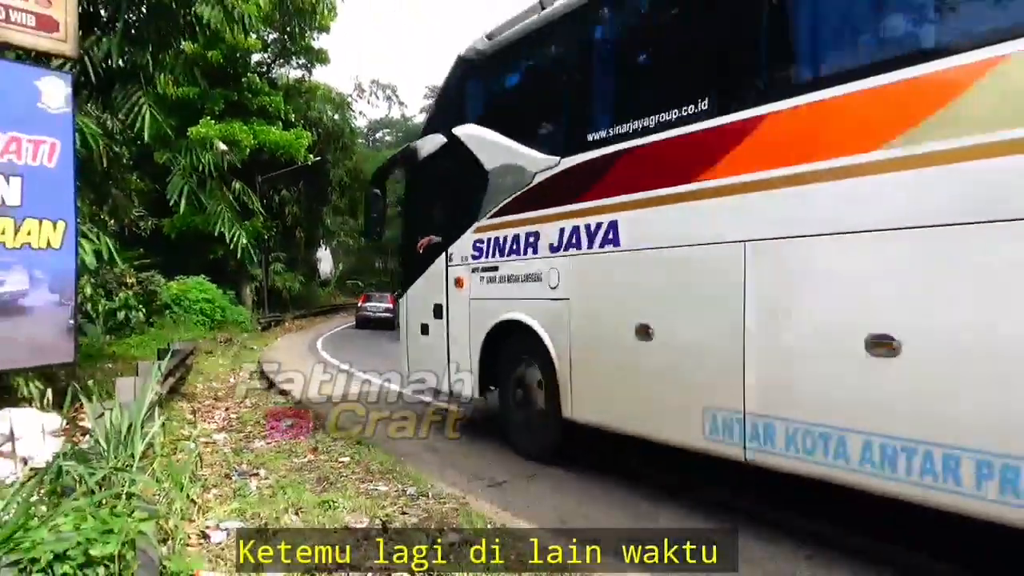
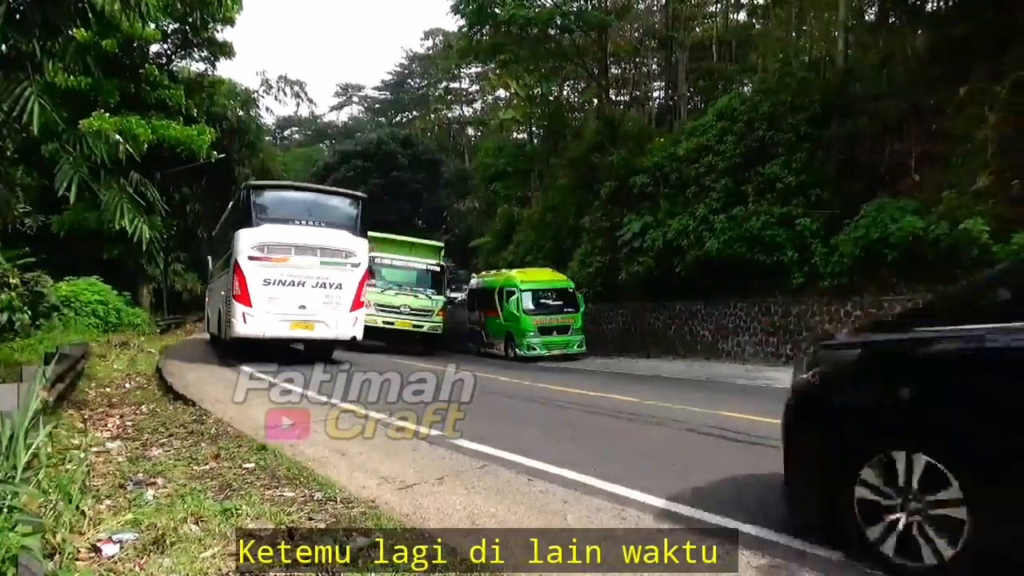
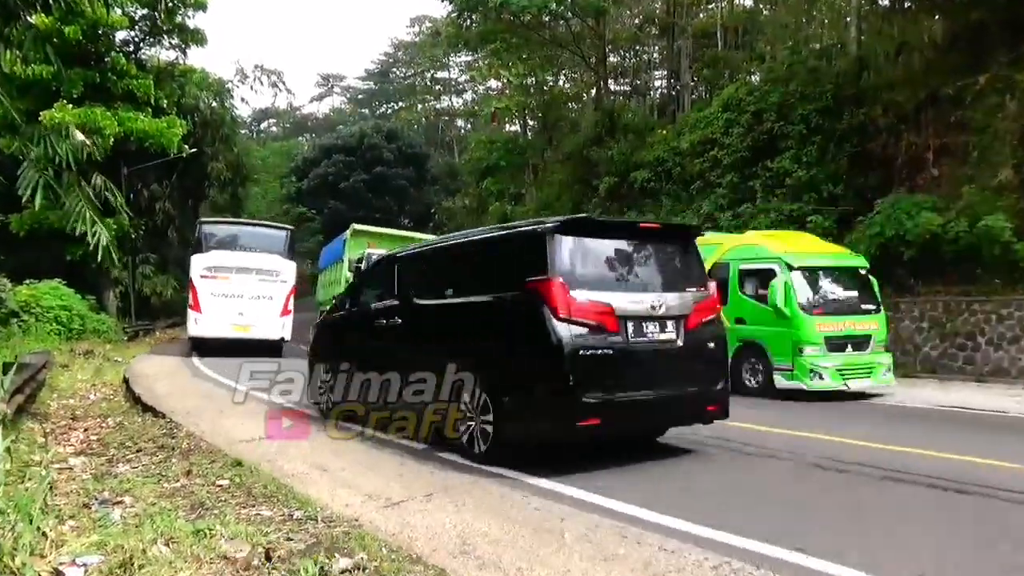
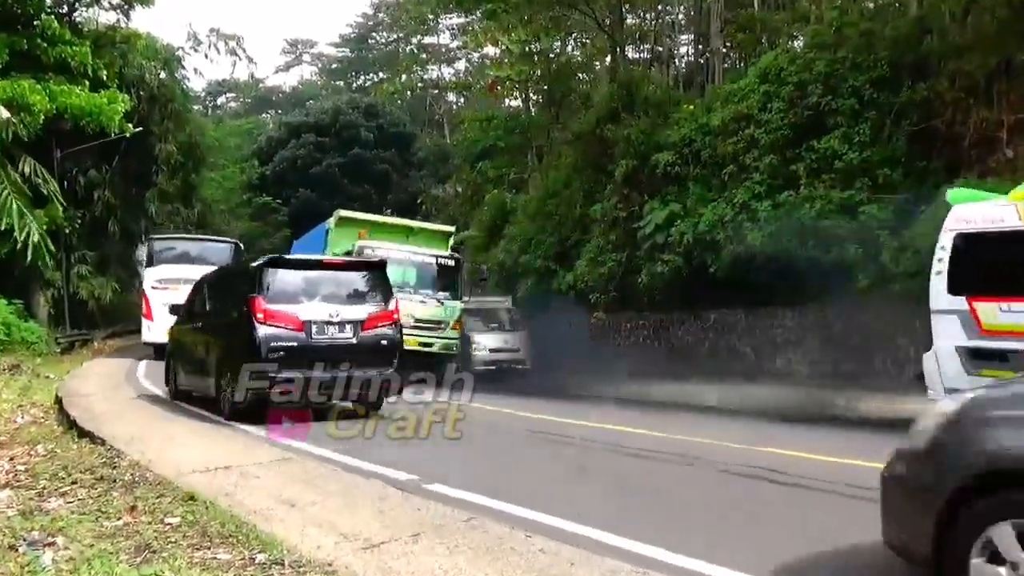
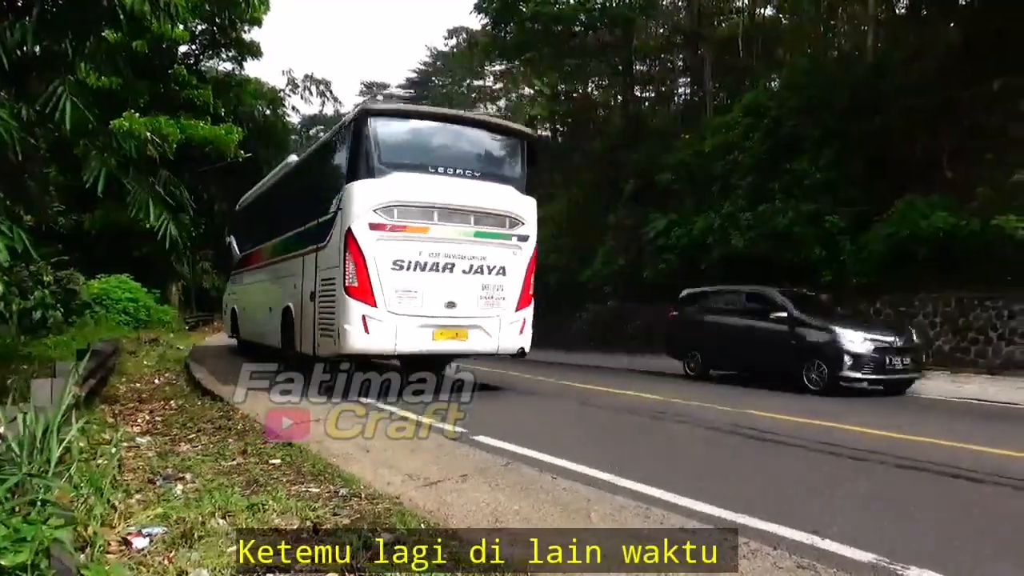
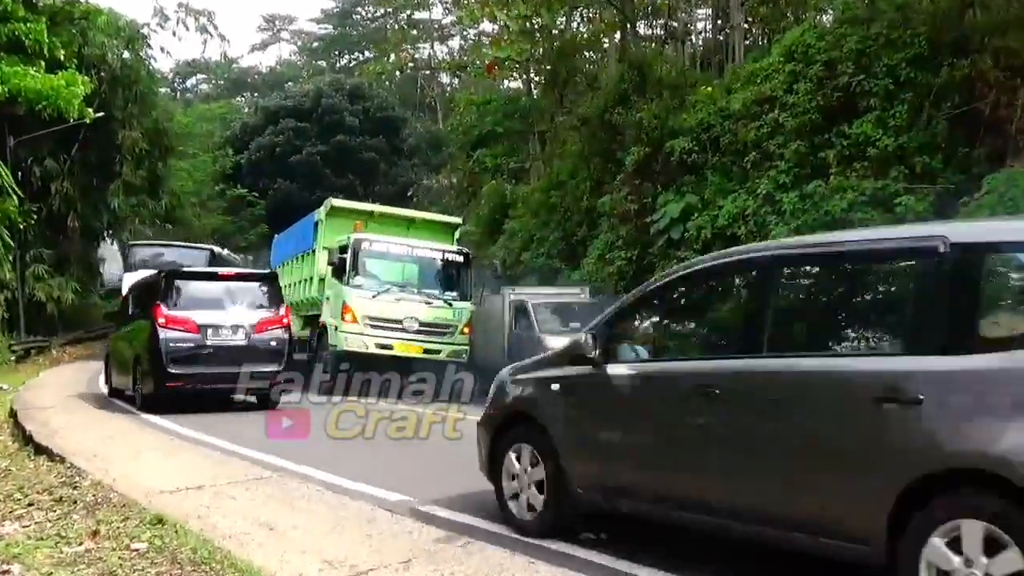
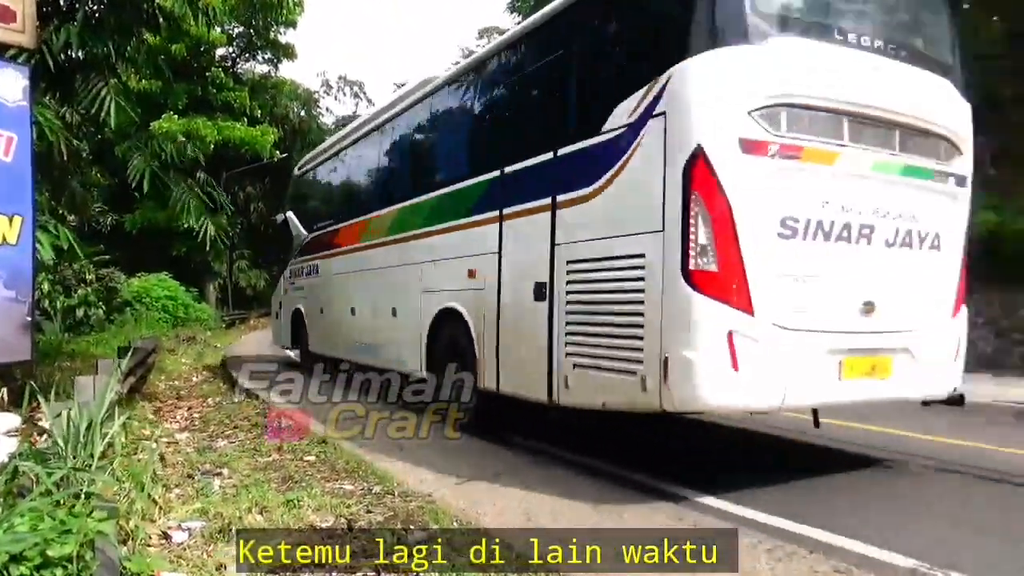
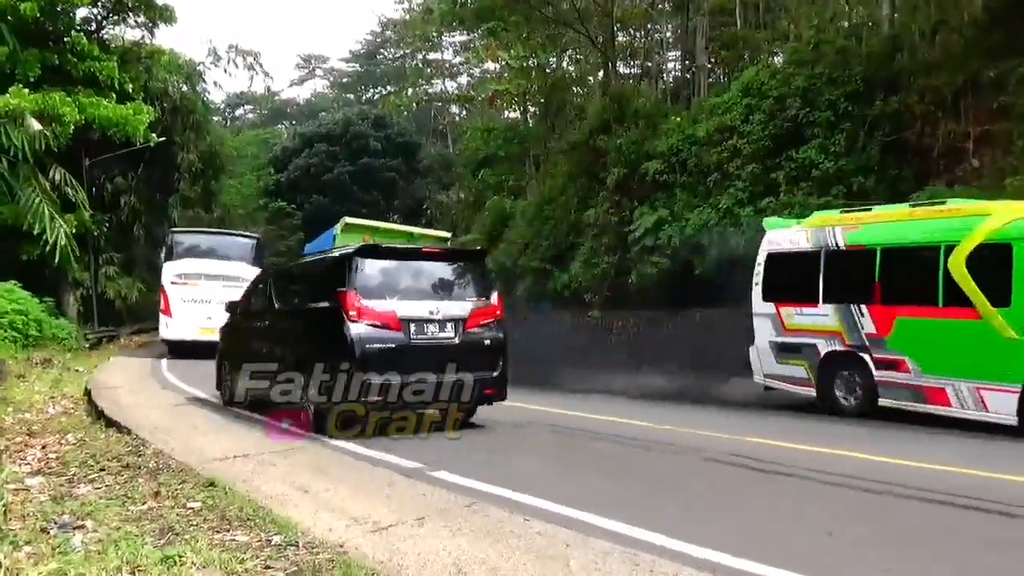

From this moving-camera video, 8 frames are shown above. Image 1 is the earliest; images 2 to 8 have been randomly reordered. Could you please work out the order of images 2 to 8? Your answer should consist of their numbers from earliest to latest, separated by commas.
7, 5, 2, 3, 8, 4, 6
